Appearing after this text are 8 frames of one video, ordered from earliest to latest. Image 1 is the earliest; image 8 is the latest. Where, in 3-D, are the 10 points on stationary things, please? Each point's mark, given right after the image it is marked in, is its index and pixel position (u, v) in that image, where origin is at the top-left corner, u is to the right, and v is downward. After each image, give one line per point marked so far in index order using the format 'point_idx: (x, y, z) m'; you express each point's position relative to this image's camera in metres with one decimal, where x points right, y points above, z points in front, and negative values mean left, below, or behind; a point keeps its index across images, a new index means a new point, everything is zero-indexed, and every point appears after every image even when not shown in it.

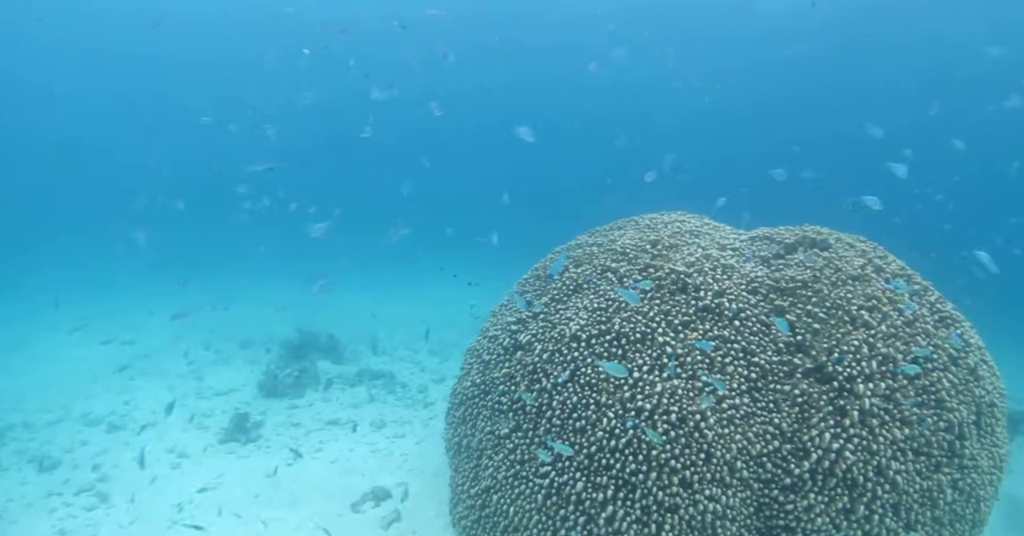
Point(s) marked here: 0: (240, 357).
0: (-10.5, -3.1, +19.1) m
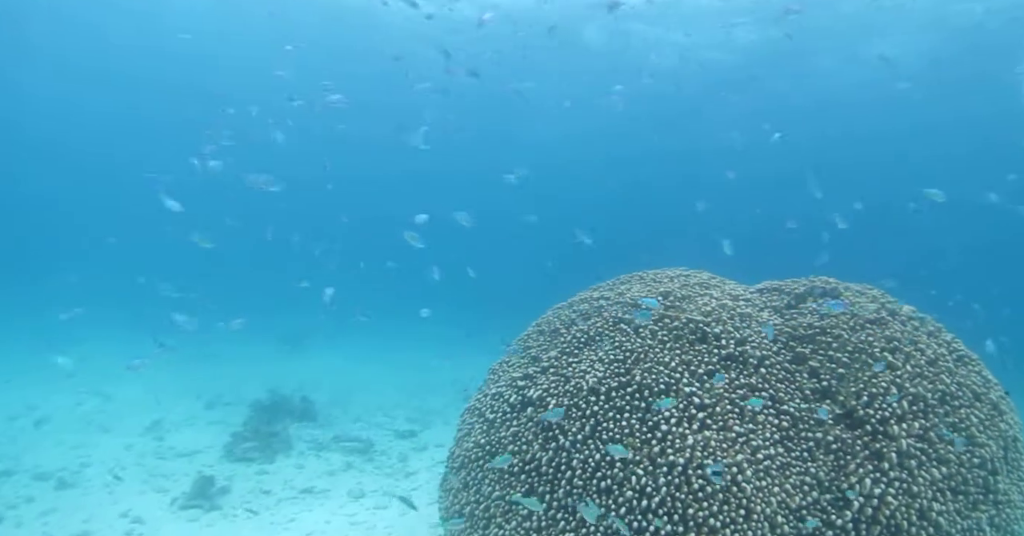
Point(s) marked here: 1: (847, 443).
0: (-10.7, -5.3, +18.0) m
1: (+3.9, -2.0, +5.8) m
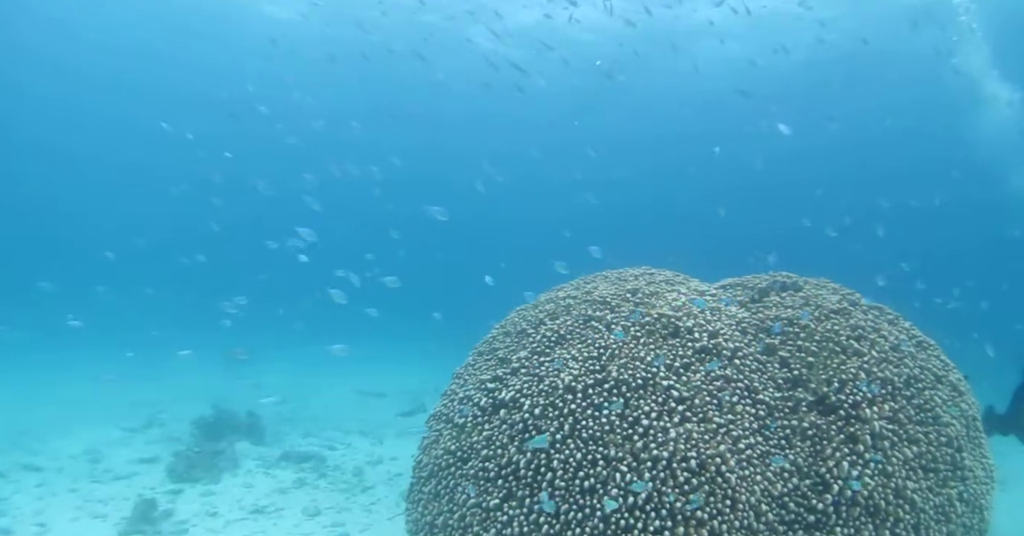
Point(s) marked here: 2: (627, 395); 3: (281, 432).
0: (-12.0, -5.6, +16.7) m
1: (+3.6, -1.8, +5.9) m
2: (+1.3, -1.4, +5.6) m
3: (-8.2, -5.8, +17.8) m
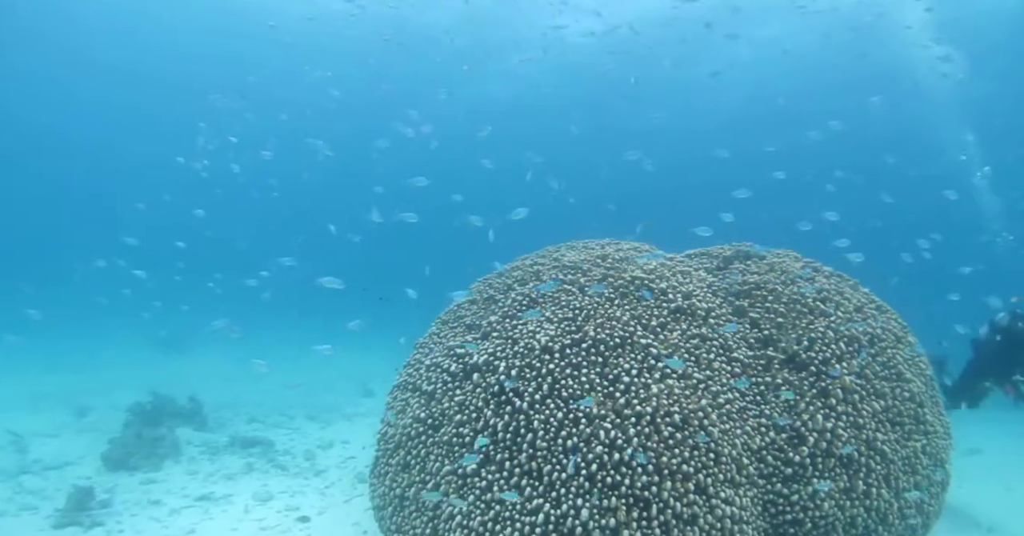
0: (-13.2, -4.8, +15.5) m
1: (+3.3, -1.4, +6.0) m
2: (+1.0, -0.9, +5.5) m
3: (-9.5, -5.0, +16.9) m
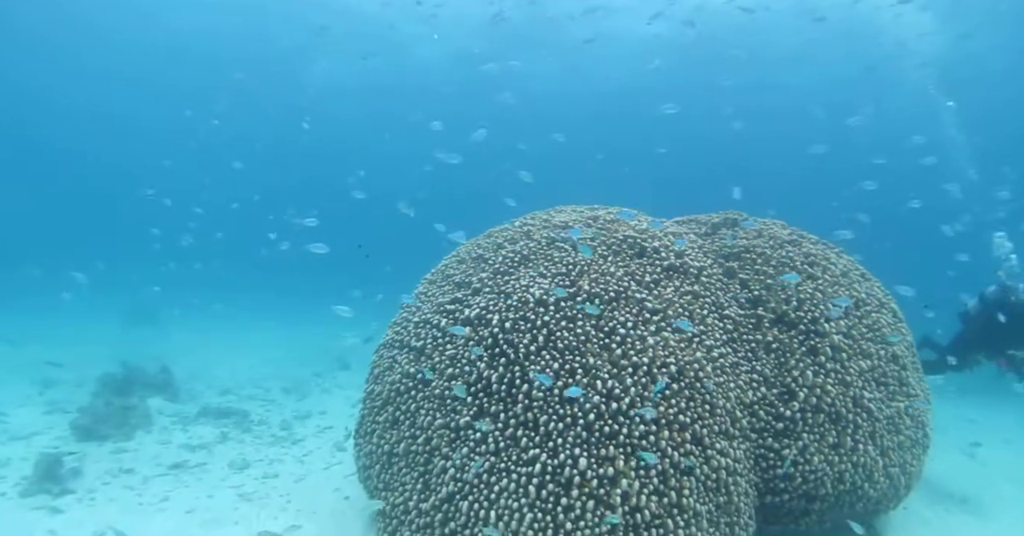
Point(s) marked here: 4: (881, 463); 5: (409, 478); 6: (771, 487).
0: (-13.7, -3.8, +14.9) m
1: (+3.2, -0.9, +6.0) m
2: (+0.9, -0.4, +5.3) m
3: (-10.1, -3.9, +16.5) m
4: (+4.2, -2.3, +5.8) m
5: (-1.0, -2.1, +4.9) m
6: (+2.8, -2.3, +5.4) m
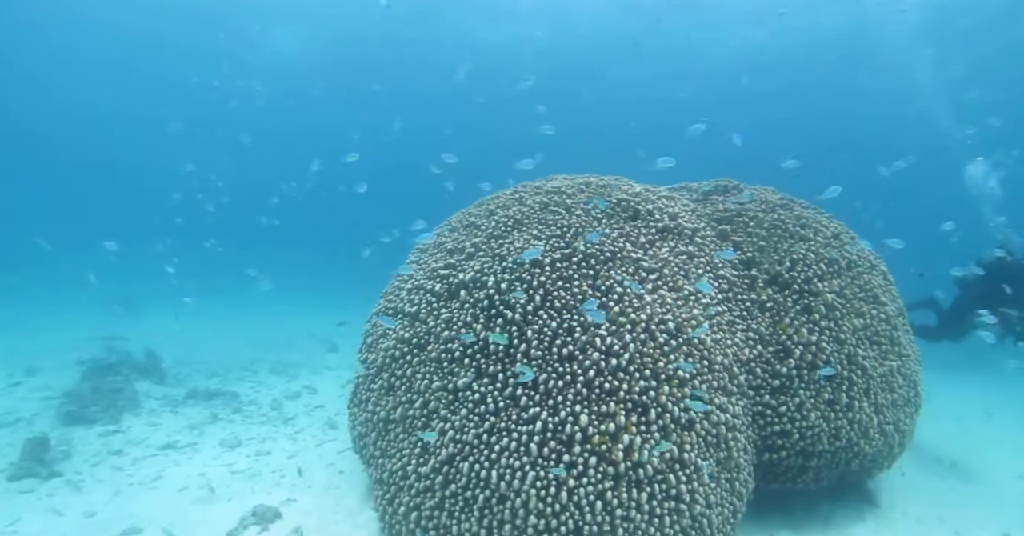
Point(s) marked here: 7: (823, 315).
0: (-13.9, -3.3, +14.6) m
1: (+3.1, -0.4, +6.0) m
2: (+0.9, 0.0, +5.3) m
3: (-10.4, -3.3, +16.2) m
4: (+4.2, -1.8, +5.8) m
5: (-1.0, -1.7, +4.9) m
6: (+2.7, -1.9, +5.4) m
7: (+3.6, -0.5, +5.9) m
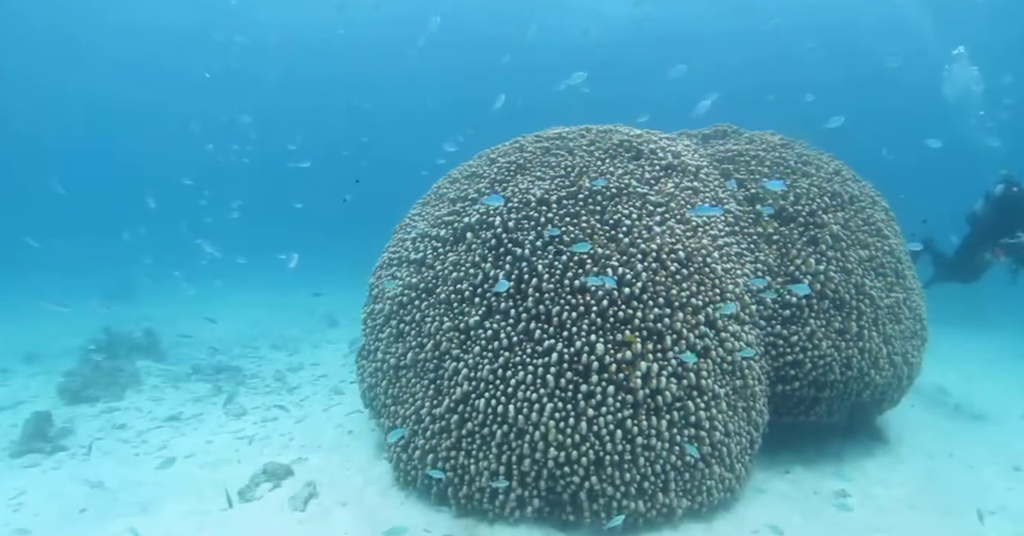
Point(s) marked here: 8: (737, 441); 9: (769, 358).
0: (-13.8, -2.8, +14.5) m
1: (+3.2, +0.4, +5.9) m
2: (+1.0, +0.7, +5.1) m
3: (-10.3, -2.6, +16.1) m
4: (+4.3, -0.9, +5.8) m
5: (-0.9, -1.1, +4.8) m
6: (+2.9, -1.1, +5.4) m
7: (+3.7, +0.2, +5.8) m
8: (+2.0, -1.5, +4.5) m
9: (+2.7, -1.0, +5.4) m
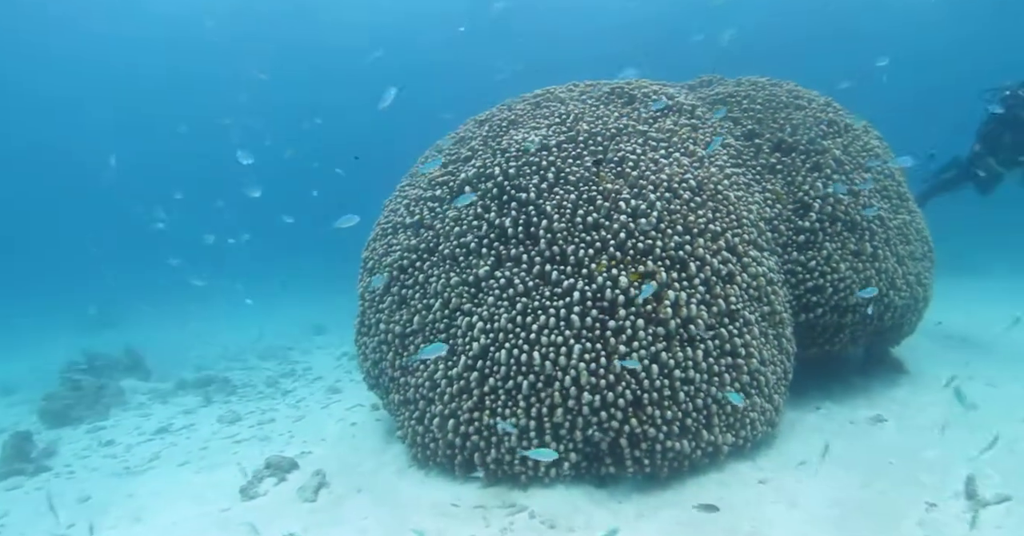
0: (-13.8, -3.6, +13.6) m
1: (+3.2, +1.2, +5.7) m
2: (+0.9, +1.2, +4.8) m
3: (-10.4, -3.1, +15.4) m
4: (+4.4, -0.1, +5.7) m
5: (-0.7, -0.7, +4.4) m
6: (+3.0, -0.4, +5.2) m
7: (+3.7, +1.1, +5.6) m
8: (+2.2, -0.9, +4.3) m
9: (+2.9, -0.2, +5.2) m
